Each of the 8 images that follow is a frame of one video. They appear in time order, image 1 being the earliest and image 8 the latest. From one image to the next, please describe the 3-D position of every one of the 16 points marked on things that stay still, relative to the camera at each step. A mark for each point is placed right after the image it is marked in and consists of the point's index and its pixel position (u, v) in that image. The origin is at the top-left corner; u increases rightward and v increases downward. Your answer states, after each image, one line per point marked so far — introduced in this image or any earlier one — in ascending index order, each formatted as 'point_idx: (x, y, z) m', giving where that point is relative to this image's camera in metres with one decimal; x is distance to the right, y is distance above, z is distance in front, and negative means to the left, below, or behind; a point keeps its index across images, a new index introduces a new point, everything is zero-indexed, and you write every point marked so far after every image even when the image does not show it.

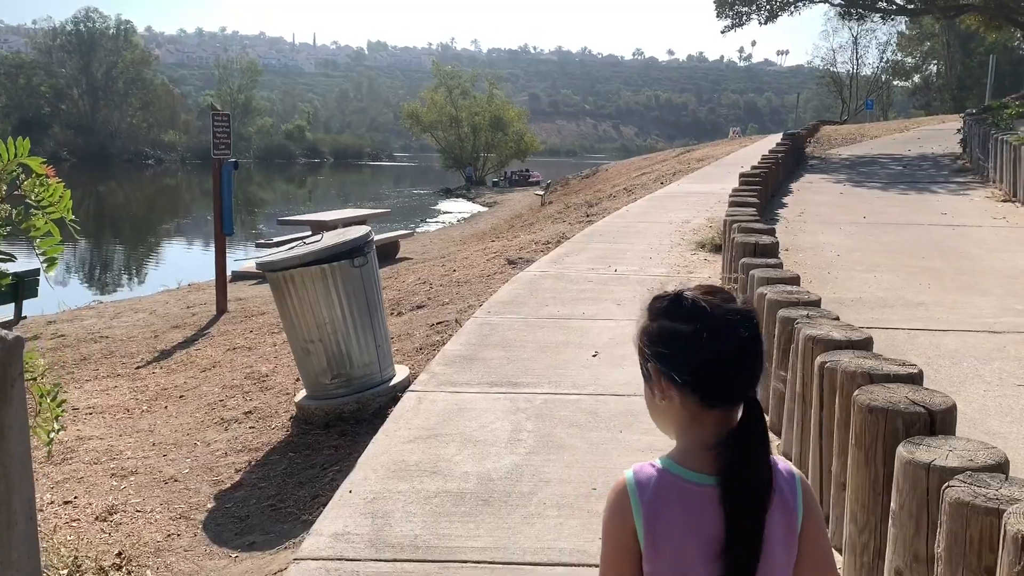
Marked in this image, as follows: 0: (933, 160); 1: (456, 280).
0: (+9.1, +2.8, +18.7) m
1: (-0.7, +0.1, +10.7) m
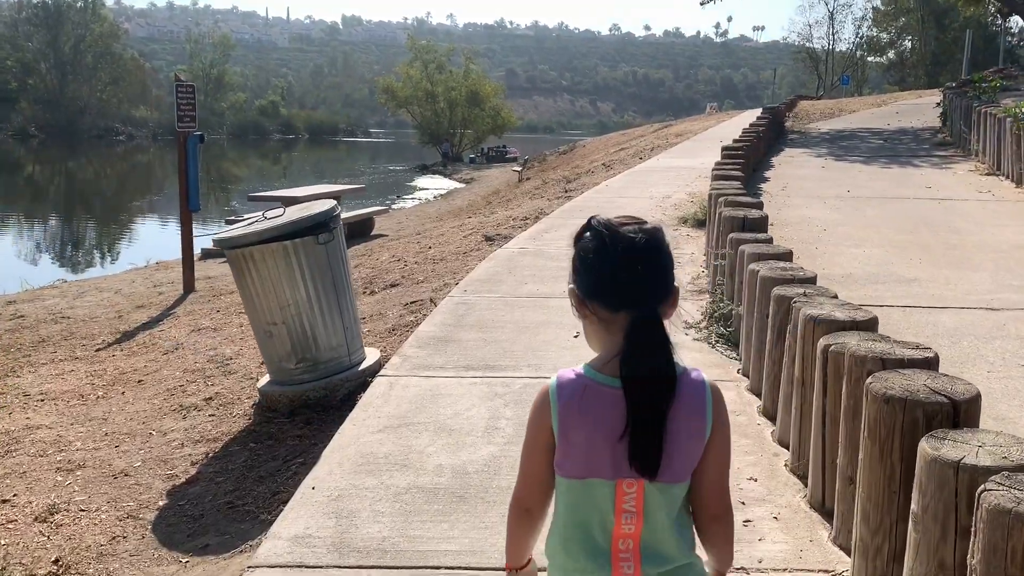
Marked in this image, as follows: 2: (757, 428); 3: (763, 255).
0: (+8.6, +3.3, +18.5) m
1: (-1.0, +0.4, +10.4) m
2: (+1.2, -0.7, +4.2) m
3: (+1.4, +0.2, +5.0) m
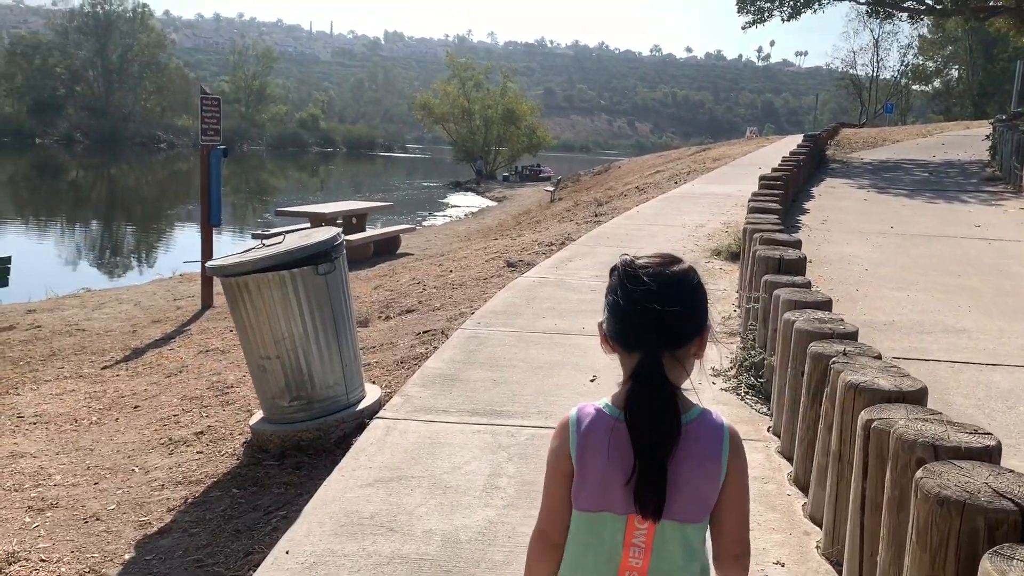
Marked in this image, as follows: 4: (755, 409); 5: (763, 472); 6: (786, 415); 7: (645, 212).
0: (+9.2, +2.5, +17.9) m
1: (-0.7, +0.1, +10.1) m
2: (+1.2, -0.9, +3.8) m
3: (+1.5, -0.1, +4.6) m
4: (+1.3, -0.7, +4.8) m
5: (+1.2, -0.8, +4.0) m
6: (+1.3, -0.6, +4.2) m
7: (+2.0, +1.2, +13.2) m
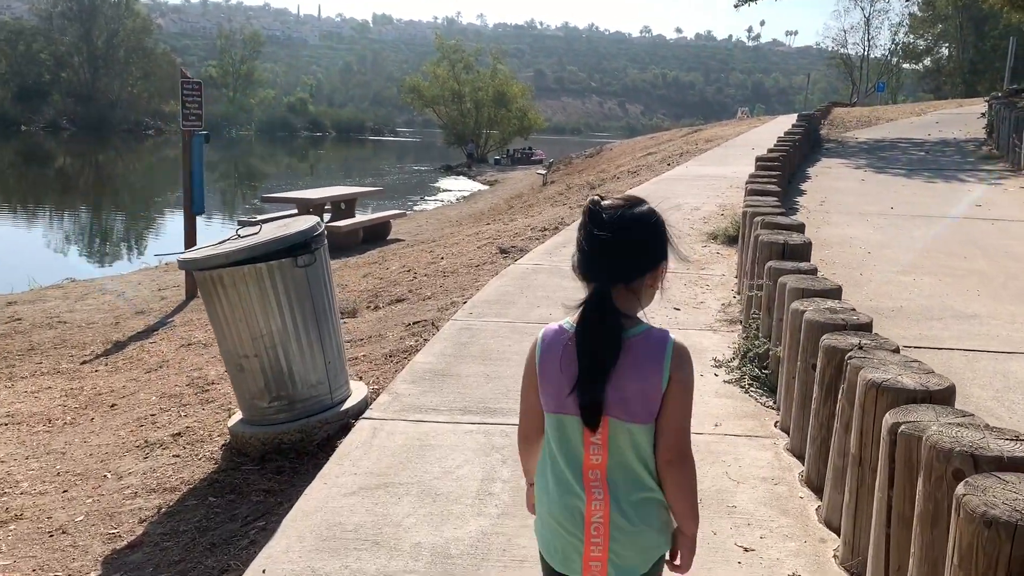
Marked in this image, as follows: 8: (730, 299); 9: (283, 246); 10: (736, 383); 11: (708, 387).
0: (+9.0, +2.9, +17.6) m
1: (-0.8, +0.2, +9.8) m
2: (+1.2, -0.9, +3.5) m
3: (+1.5, 0.0, +4.4) m
4: (+1.3, -0.6, +4.6) m
5: (+1.1, -0.8, +3.8) m
6: (+1.3, -0.6, +3.9) m
7: (+1.9, +1.4, +12.9) m
8: (+1.7, -0.1, +6.7) m
9: (-1.1, +0.2, +4.3) m
10: (+1.2, -0.5, +4.8) m
11: (+1.1, -0.5, +4.8) m
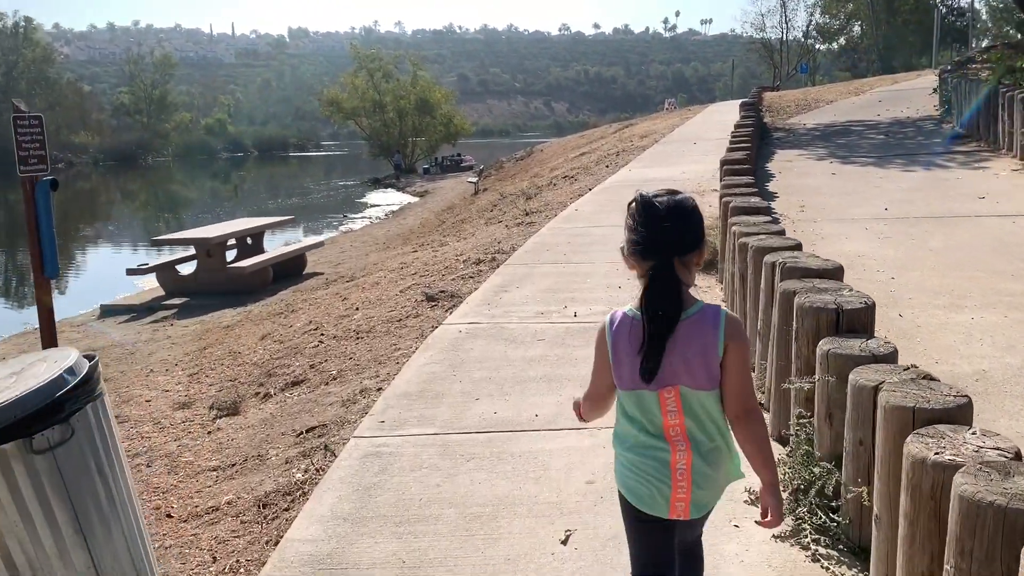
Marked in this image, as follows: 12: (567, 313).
0: (+7.6, +3.1, +16.4) m
1: (-1.4, -0.4, +7.9) m
2: (+1.0, -1.2, +1.8) m
3: (+1.2, -0.4, +2.6) m
4: (+1.1, -1.0, +2.8) m
5: (+1.0, -1.2, +2.0) m
6: (+1.1, -0.9, +2.2) m
7: (+0.9, +1.0, +11.2) m
8: (+1.3, -0.4, +5.0) m
9: (-1.4, -0.4, +2.3) m
10: (+1.0, -0.9, +3.1) m
11: (+0.8, -0.9, +3.0) m
12: (+0.4, -0.2, +6.4) m
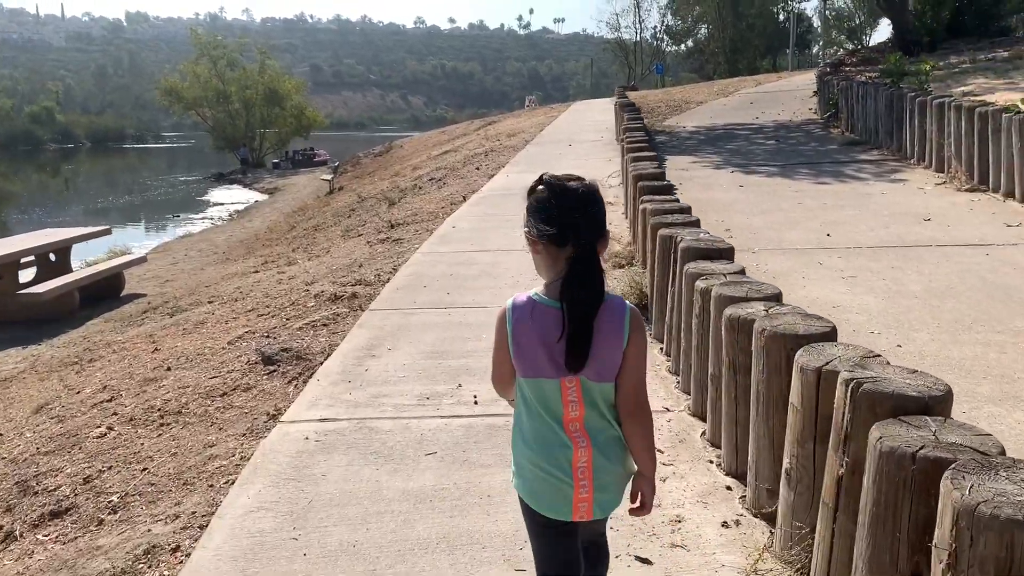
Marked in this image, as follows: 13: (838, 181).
0: (+5.2, +2.8, +15.5) m
1: (-2.3, -0.8, +5.7) m
2: (+1.1, -1.6, +0.1) m
3: (+1.1, -0.7, +1.0) m
4: (+1.0, -1.4, +1.1) m
5: (+1.0, -1.6, +0.3) m
6: (+1.1, -1.3, +0.5) m
7: (-0.5, +0.7, +9.4) m
8: (+0.8, -0.8, +3.3) m
9: (-1.4, -0.8, +0.3) m
10: (+0.9, -1.3, +1.4) m
11: (+0.7, -1.3, +1.3) m
12: (-0.3, -0.6, +4.6) m
13: (+3.8, +1.2, +10.1) m
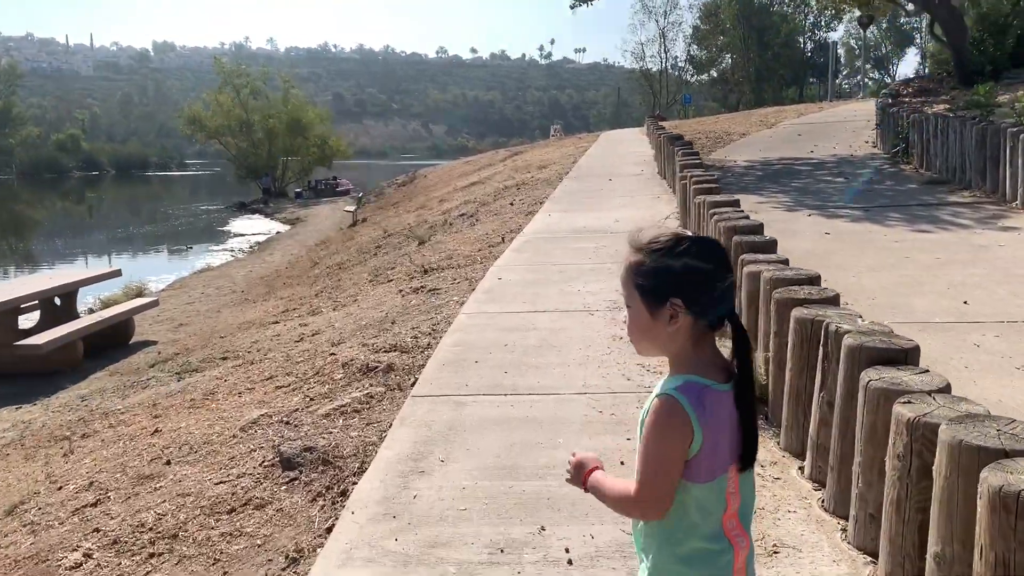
0: (+5.8, +2.0, +14.3) m
1: (-1.9, -1.2, +4.6) m
2: (+1.4, -1.9, -1.2) m
3: (+1.5, -1.1, -0.3) m
4: (+1.3, -1.7, -0.1) m
5: (+1.3, -1.9, -0.9) m
6: (+1.4, -1.6, -0.7) m
7: (0.0, +0.1, +8.2) m
8: (+1.2, -1.2, +2.0) m
9: (-1.1, -1.1, -0.9) m
10: (+1.2, -1.6, +0.1) m
11: (+1.0, -1.7, 0.0) m
12: (+0.1, -1.0, +3.3) m
13: (+4.3, +0.6, +8.9) m
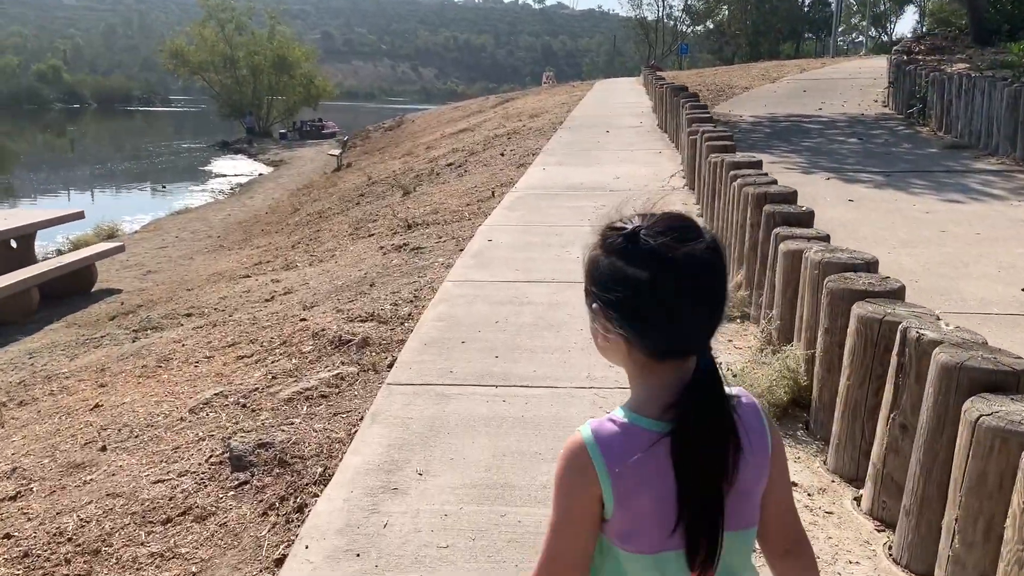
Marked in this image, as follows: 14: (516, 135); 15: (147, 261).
0: (+5.7, +2.5, +13.5) m
1: (-1.9, -1.1, +3.8) m
2: (+1.4, -2.2, -1.8) m
3: (+1.5, -1.3, -1.0) m
4: (+1.3, -1.9, -0.8) m
5: (+1.3, -2.1, -1.5) m
6: (+1.4, -1.9, -1.4) m
7: (-0.1, +0.4, +7.4) m
8: (+1.2, -1.3, +1.4) m
9: (-1.0, -1.3, -1.6) m
10: (+1.2, -1.8, -0.5) m
11: (+1.1, -1.9, -0.6) m
12: (+0.1, -1.0, +2.6) m
13: (+4.3, +0.8, +8.1) m
14: (+0.1, +3.2, +18.4) m
15: (-6.2, +0.4, +14.6) m
